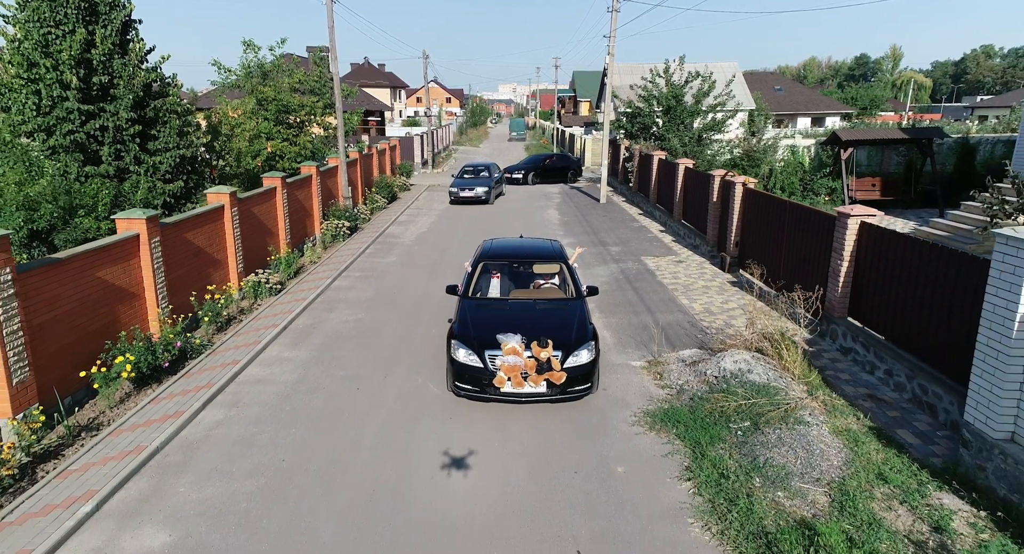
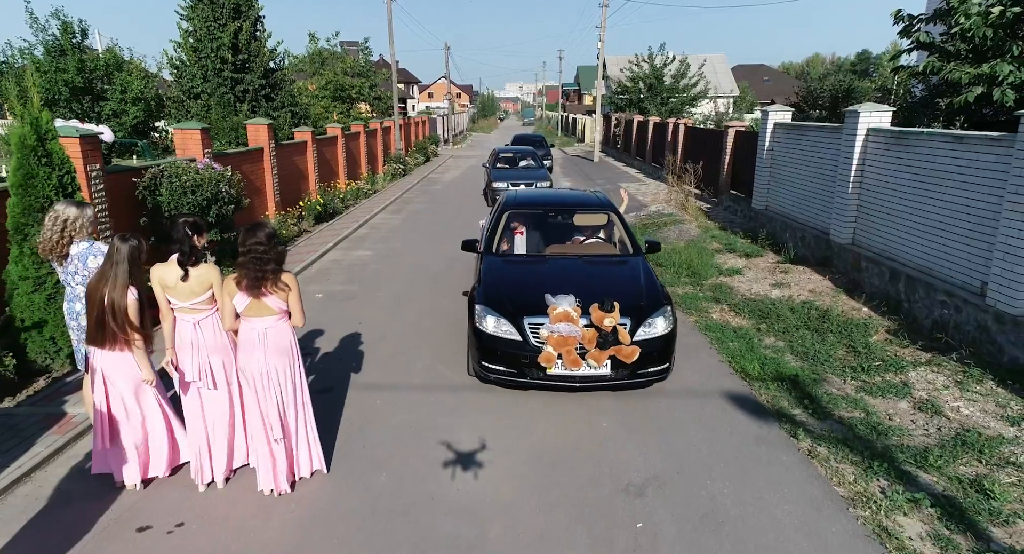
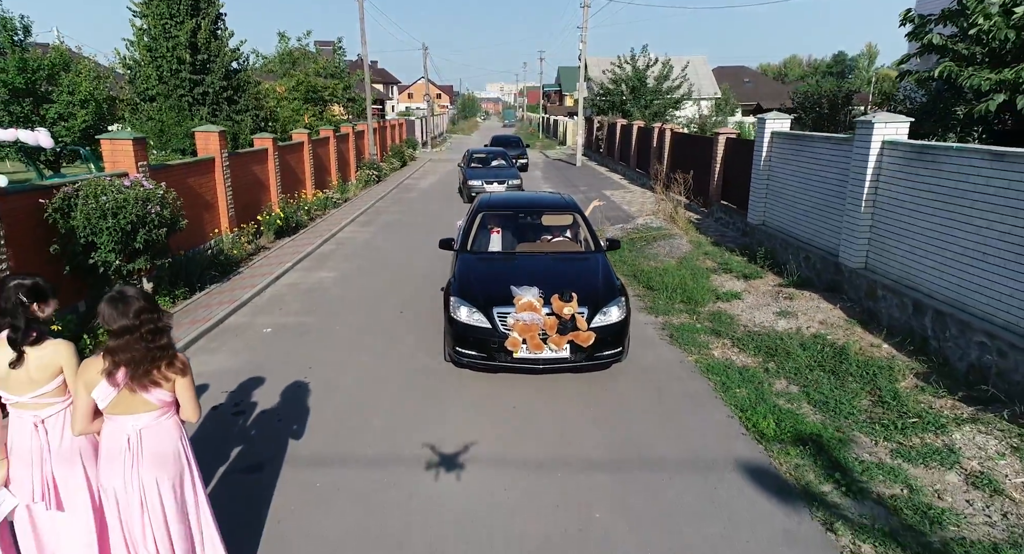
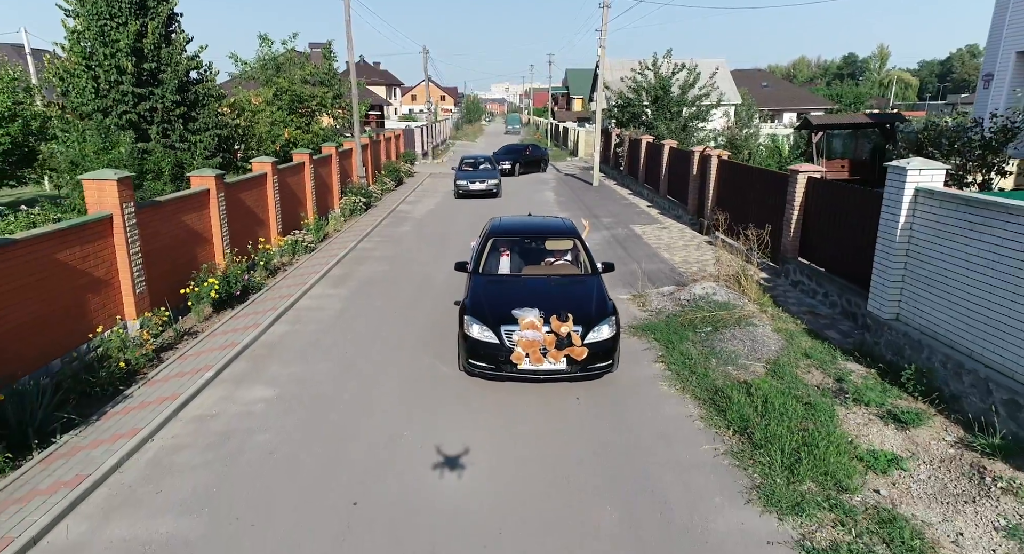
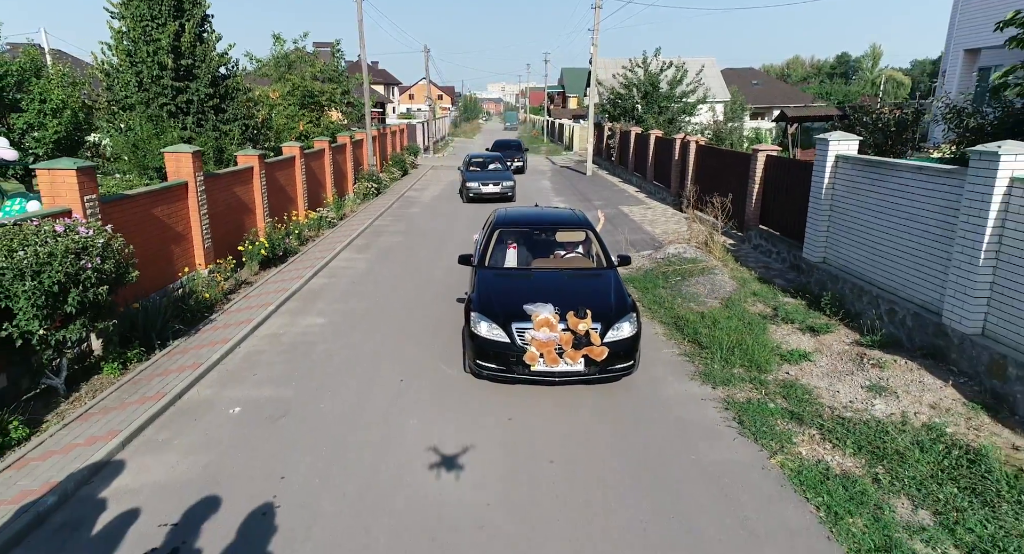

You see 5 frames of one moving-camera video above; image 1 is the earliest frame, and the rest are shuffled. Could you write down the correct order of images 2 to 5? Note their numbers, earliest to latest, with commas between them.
4, 5, 3, 2
